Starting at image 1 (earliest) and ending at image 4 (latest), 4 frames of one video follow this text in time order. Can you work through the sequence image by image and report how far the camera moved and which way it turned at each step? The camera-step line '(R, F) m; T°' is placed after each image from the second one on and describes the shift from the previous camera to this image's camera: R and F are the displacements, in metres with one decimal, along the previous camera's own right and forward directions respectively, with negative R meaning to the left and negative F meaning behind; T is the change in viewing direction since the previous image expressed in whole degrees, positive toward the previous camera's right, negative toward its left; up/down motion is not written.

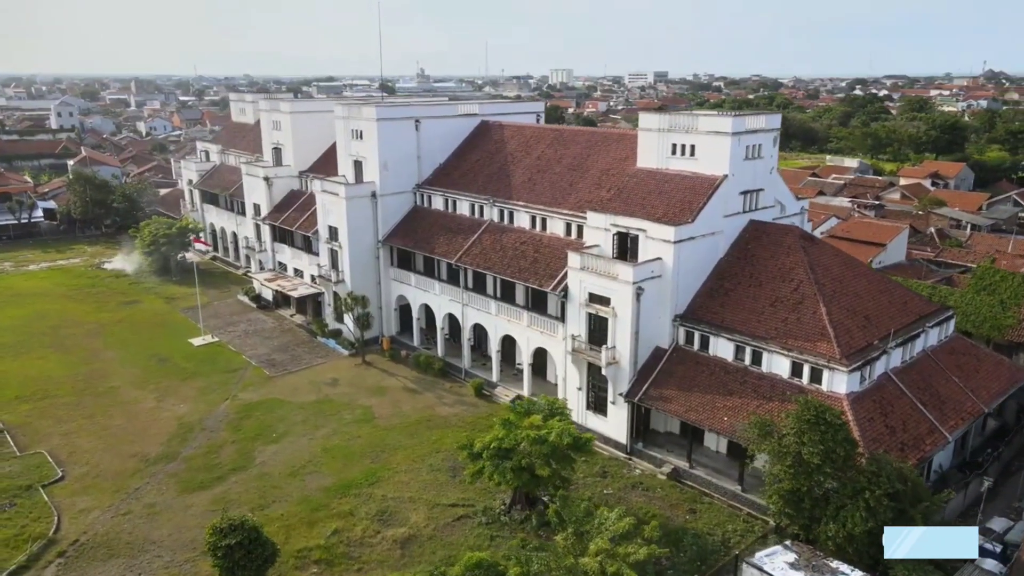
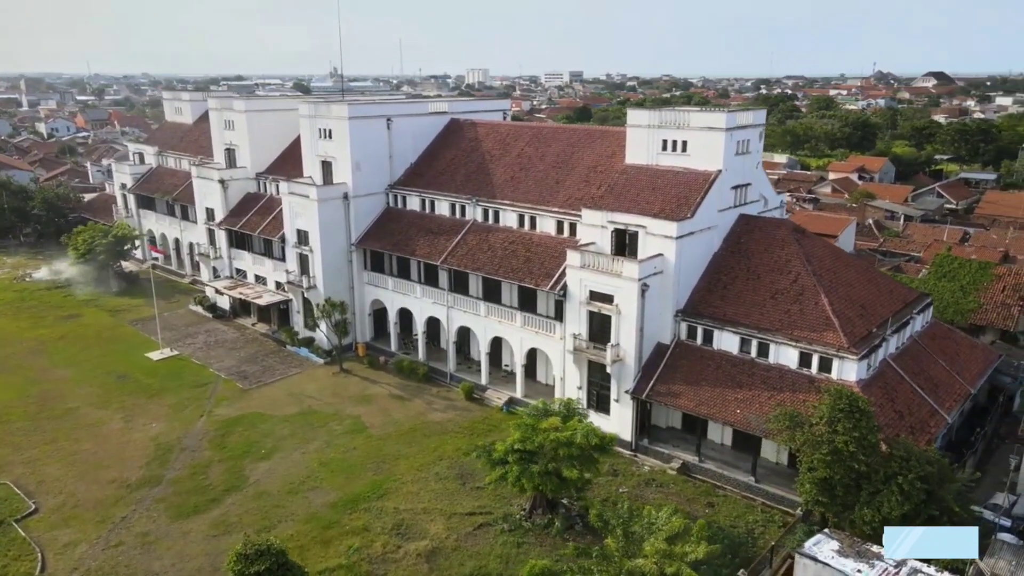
(-2.9, +0.7) m; +6°
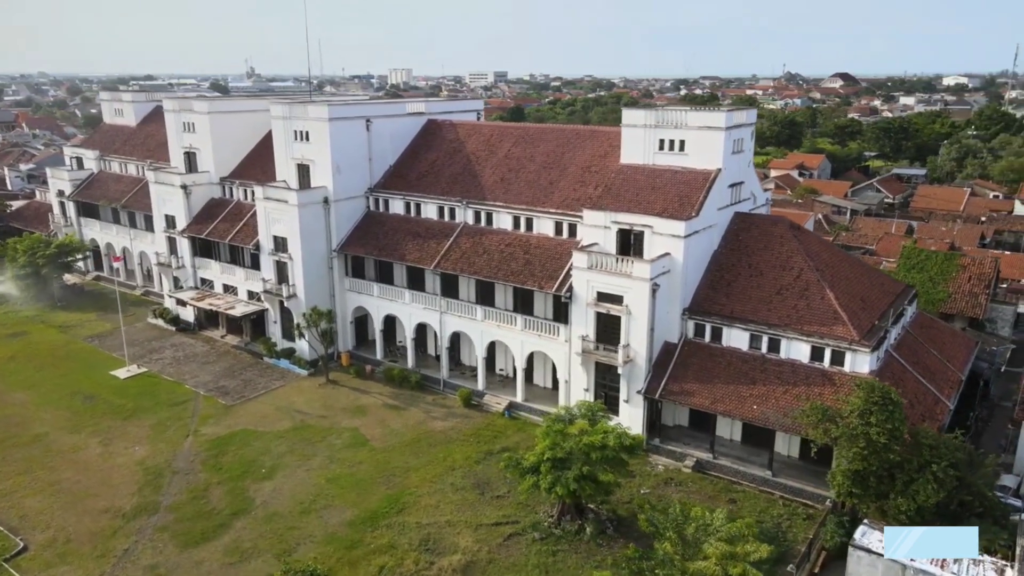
(-2.8, +0.6) m; +5°
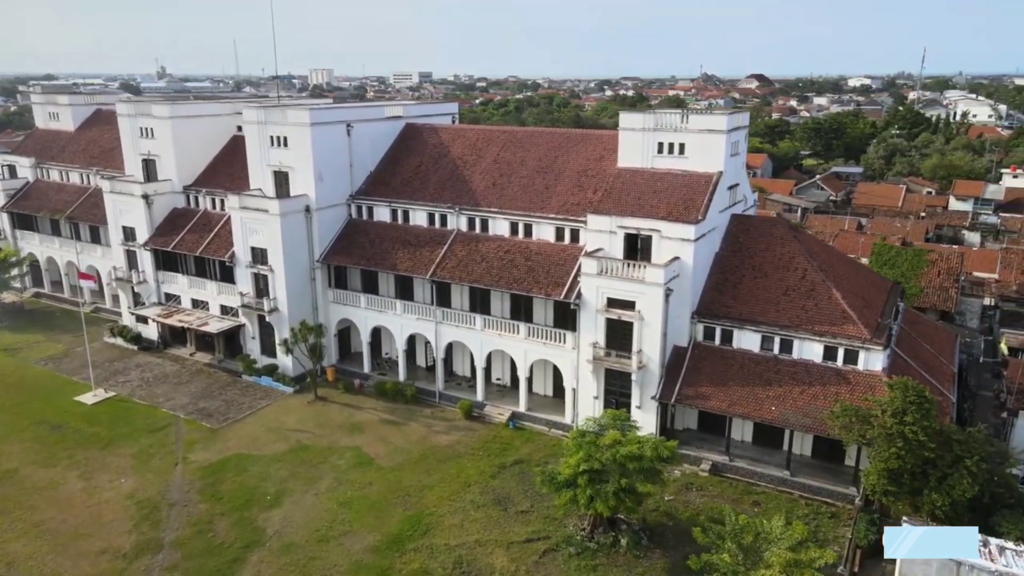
(-2.8, +0.8) m; +5°
